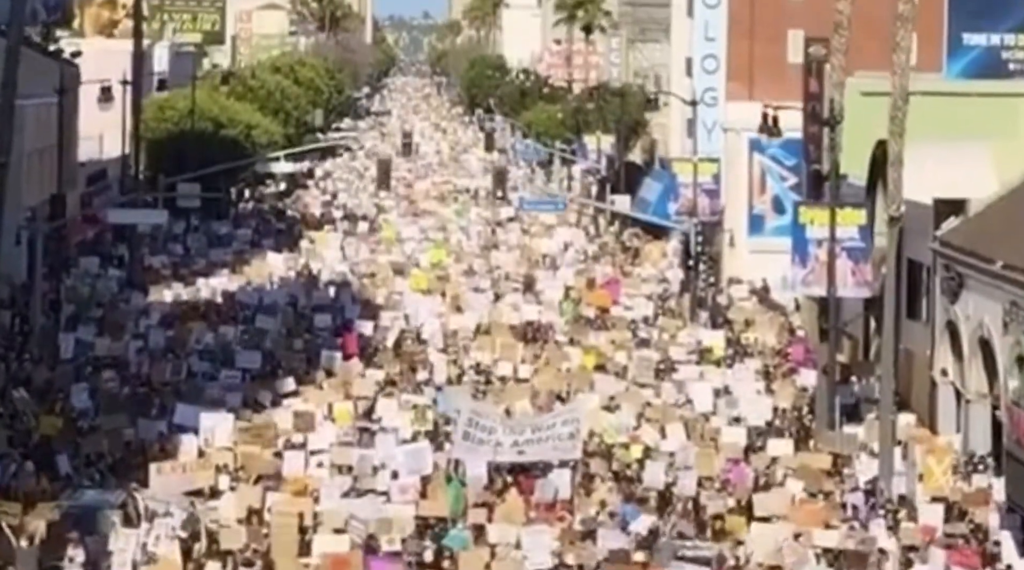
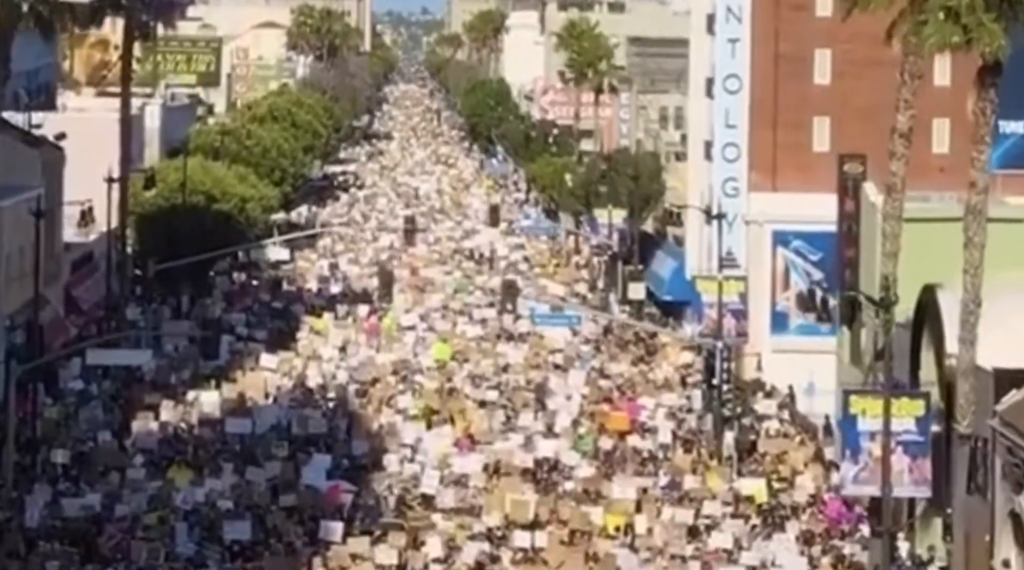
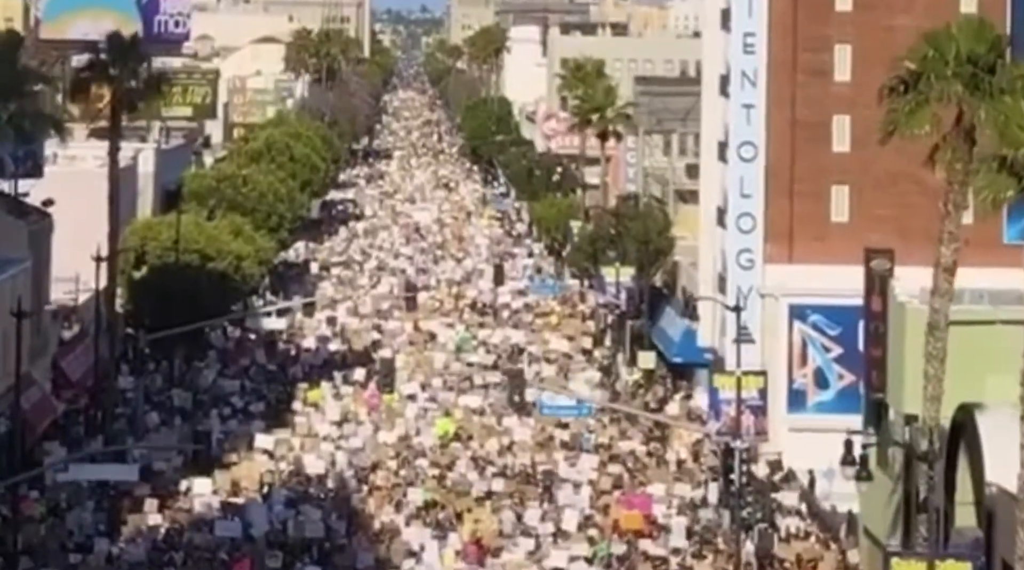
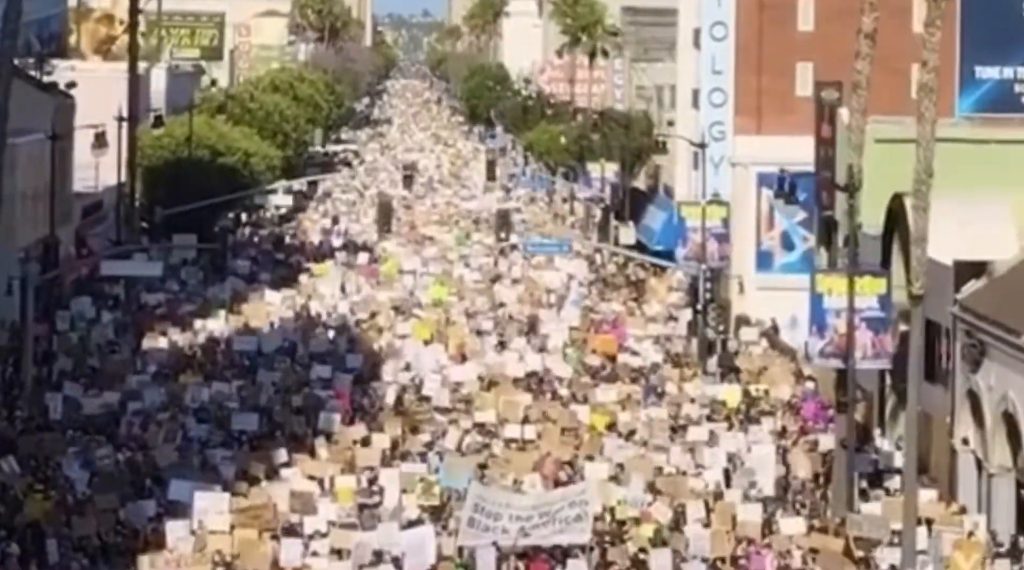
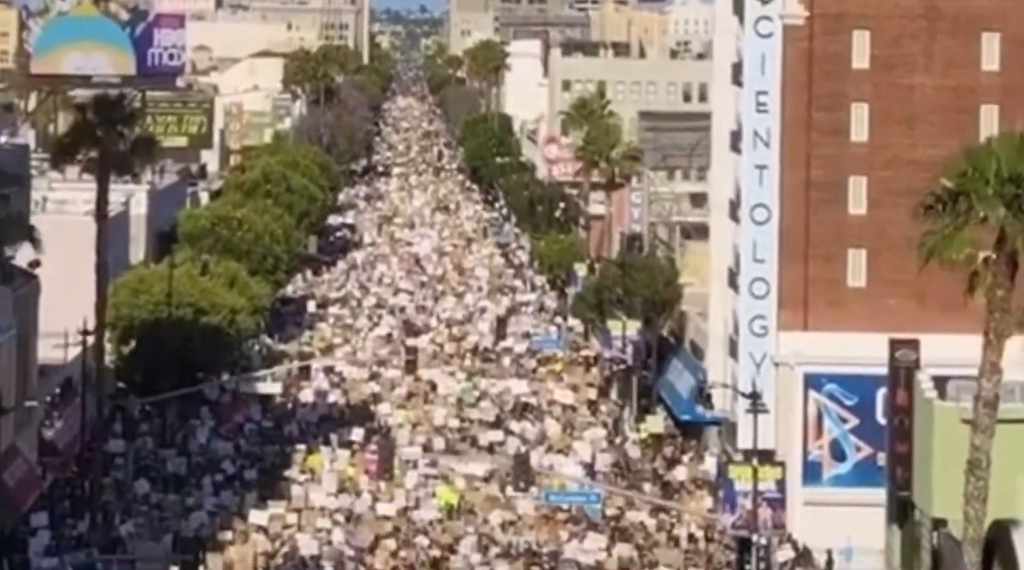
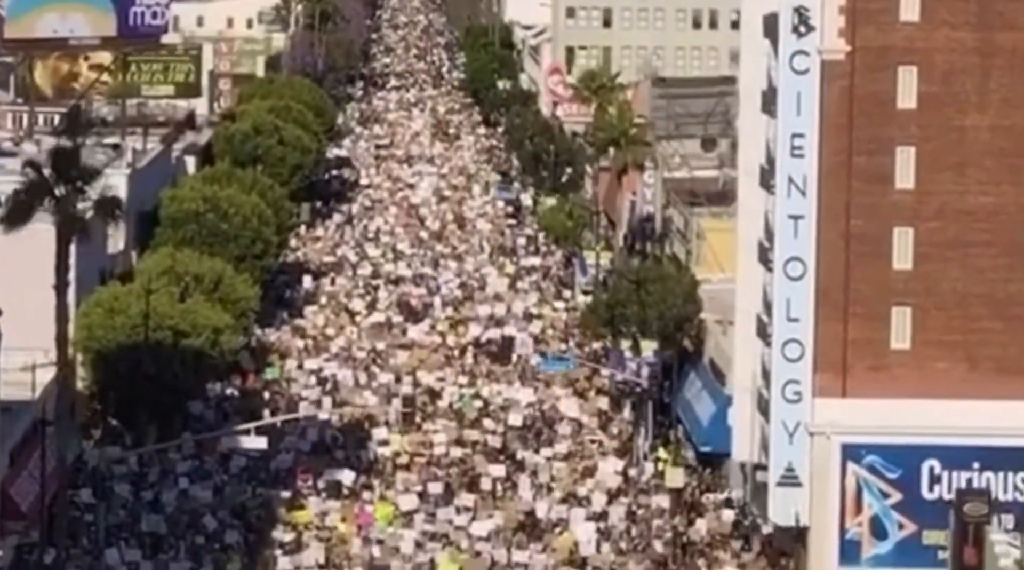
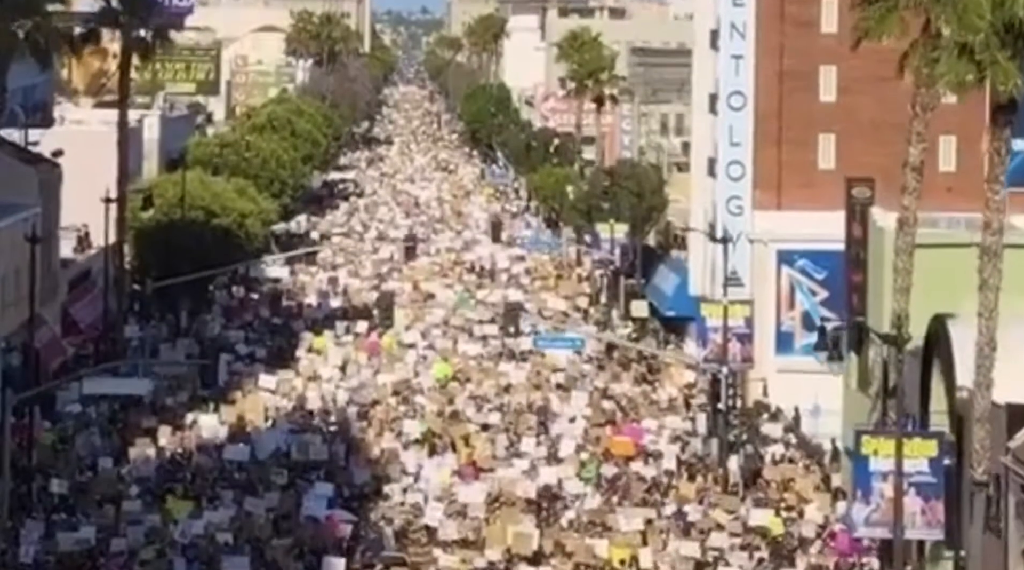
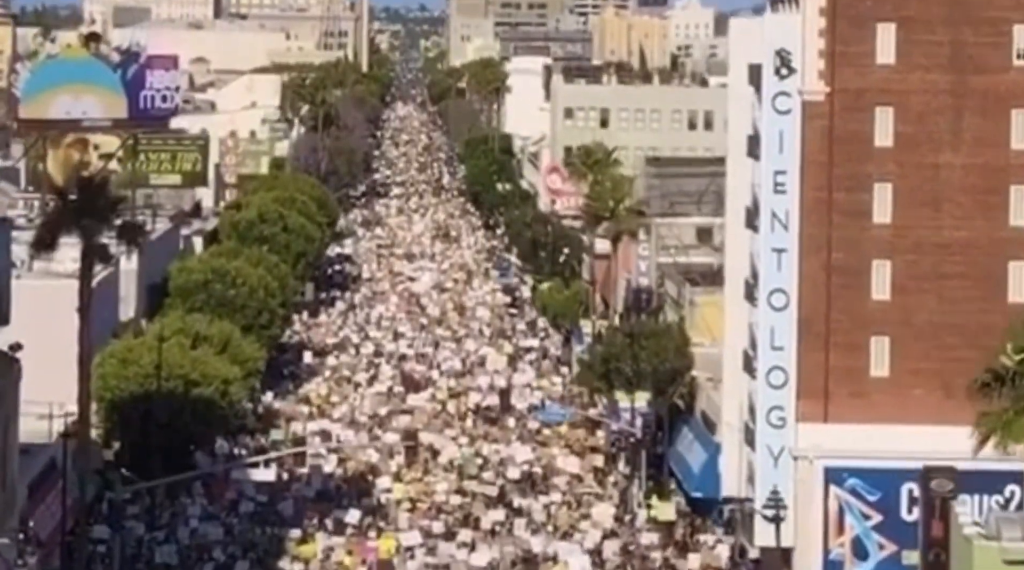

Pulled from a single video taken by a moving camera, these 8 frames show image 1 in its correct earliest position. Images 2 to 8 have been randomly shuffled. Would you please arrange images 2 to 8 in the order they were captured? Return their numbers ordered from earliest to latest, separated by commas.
4, 2, 7, 3, 5, 8, 6
